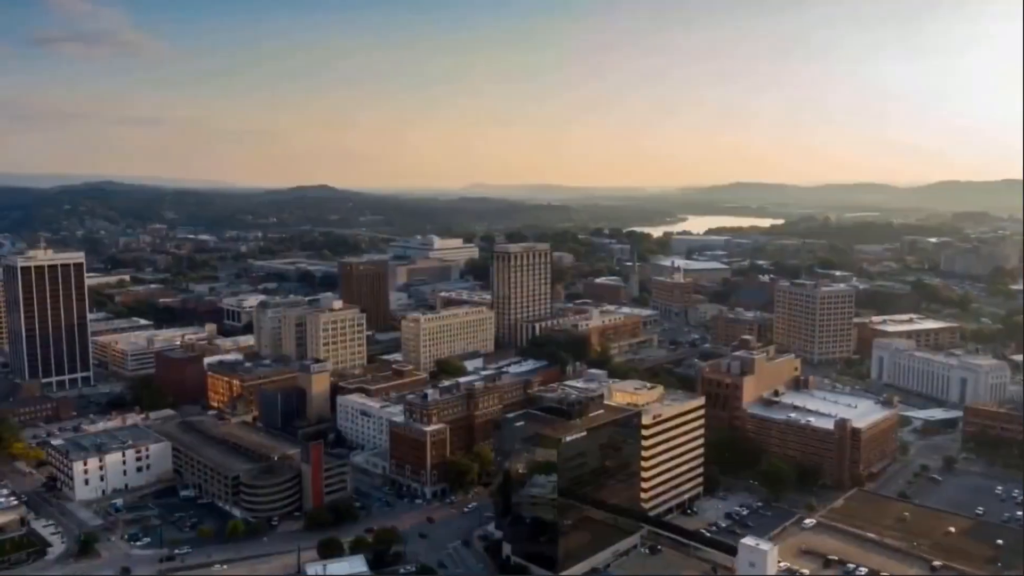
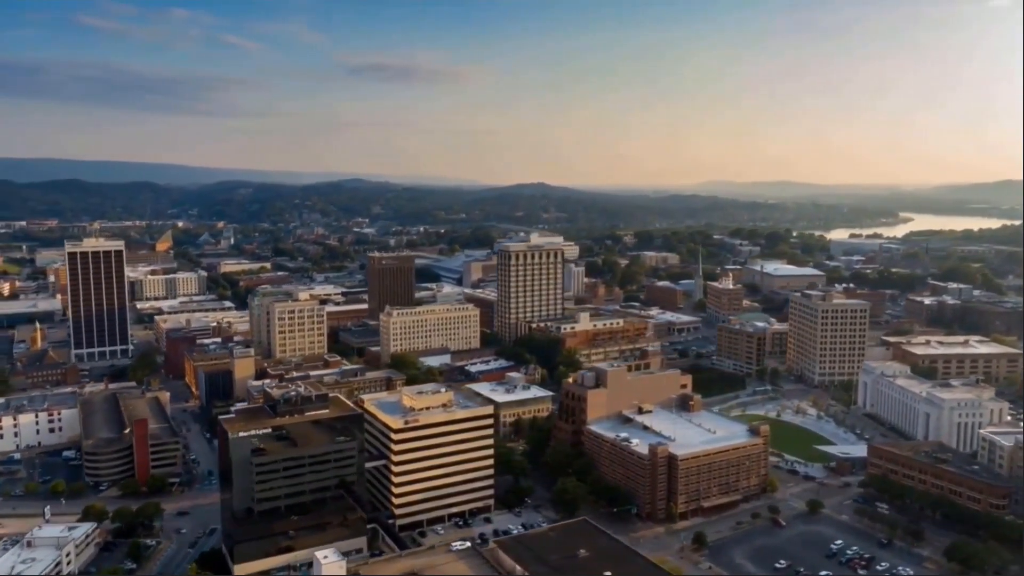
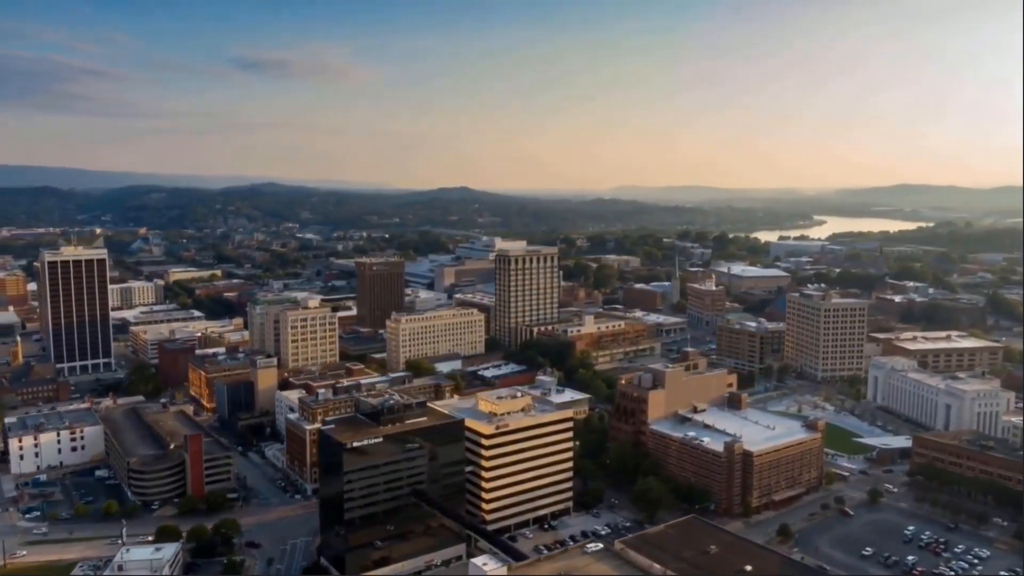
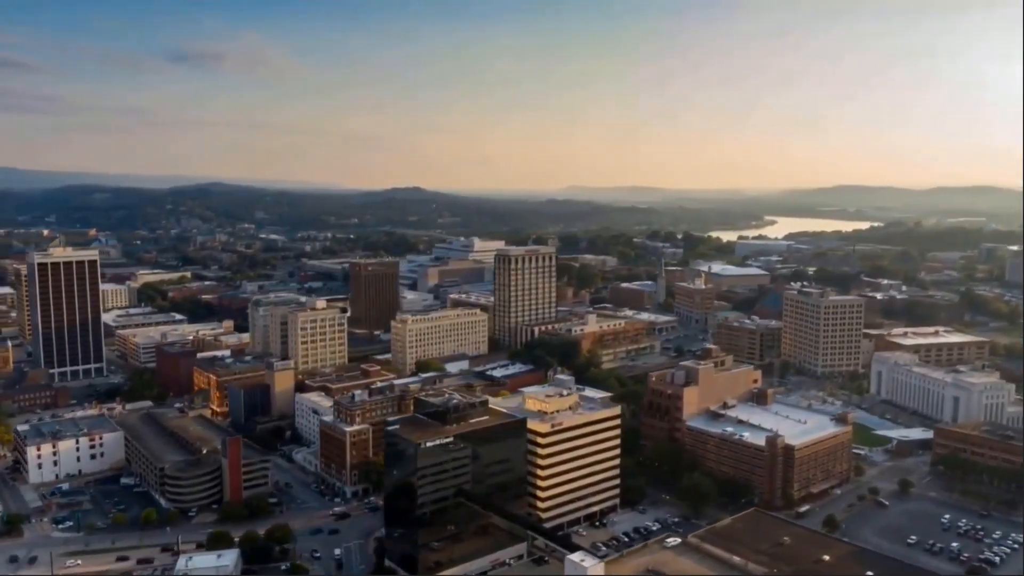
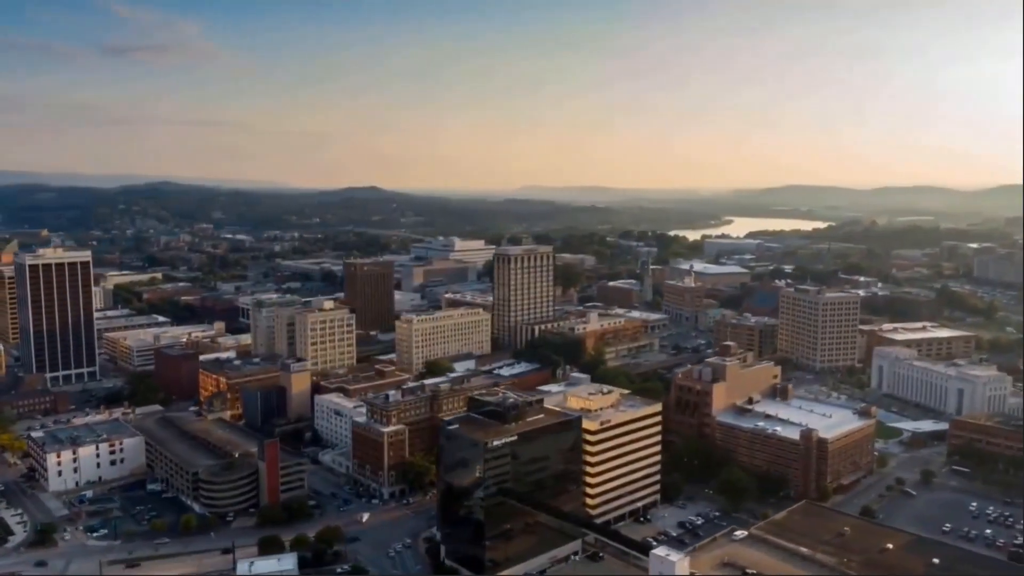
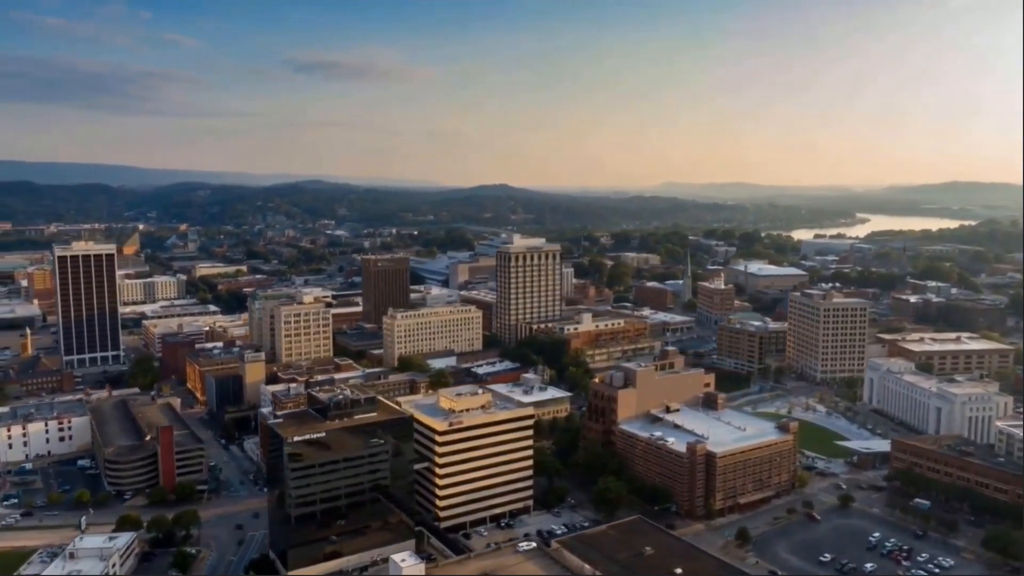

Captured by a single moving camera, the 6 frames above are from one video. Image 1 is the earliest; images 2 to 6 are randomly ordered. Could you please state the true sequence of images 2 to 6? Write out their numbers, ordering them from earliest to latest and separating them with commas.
5, 4, 3, 6, 2
